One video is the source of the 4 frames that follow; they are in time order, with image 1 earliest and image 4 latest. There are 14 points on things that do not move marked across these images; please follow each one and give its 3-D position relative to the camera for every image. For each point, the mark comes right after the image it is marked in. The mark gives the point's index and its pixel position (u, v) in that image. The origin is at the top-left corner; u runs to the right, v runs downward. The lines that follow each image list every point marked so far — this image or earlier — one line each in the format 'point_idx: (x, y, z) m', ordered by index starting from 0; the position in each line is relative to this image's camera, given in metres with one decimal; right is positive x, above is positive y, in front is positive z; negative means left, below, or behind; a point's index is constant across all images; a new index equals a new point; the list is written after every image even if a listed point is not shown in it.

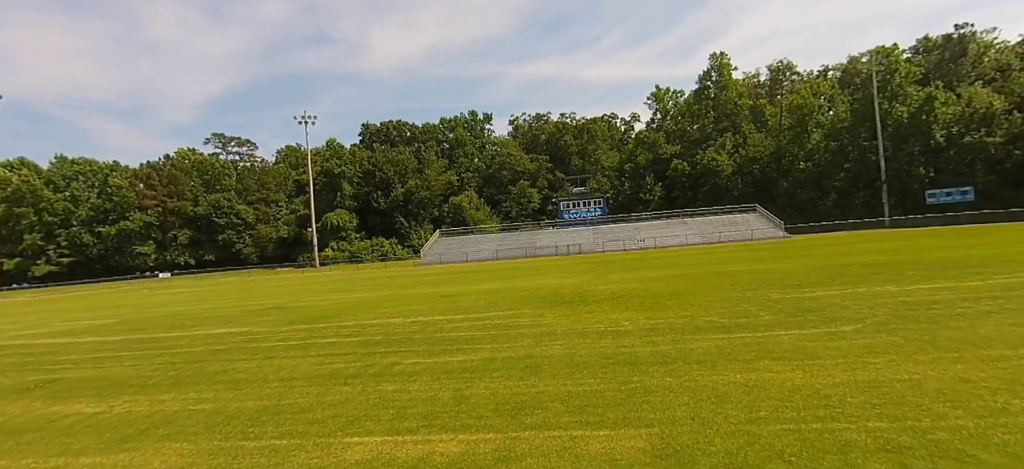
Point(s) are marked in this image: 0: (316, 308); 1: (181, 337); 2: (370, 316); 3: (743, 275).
0: (-6.6, -2.5, +16.8) m
1: (-8.5, -2.6, +12.8) m
2: (-3.8, -2.2, +13.4) m
3: (+7.7, -1.3, +16.7) m
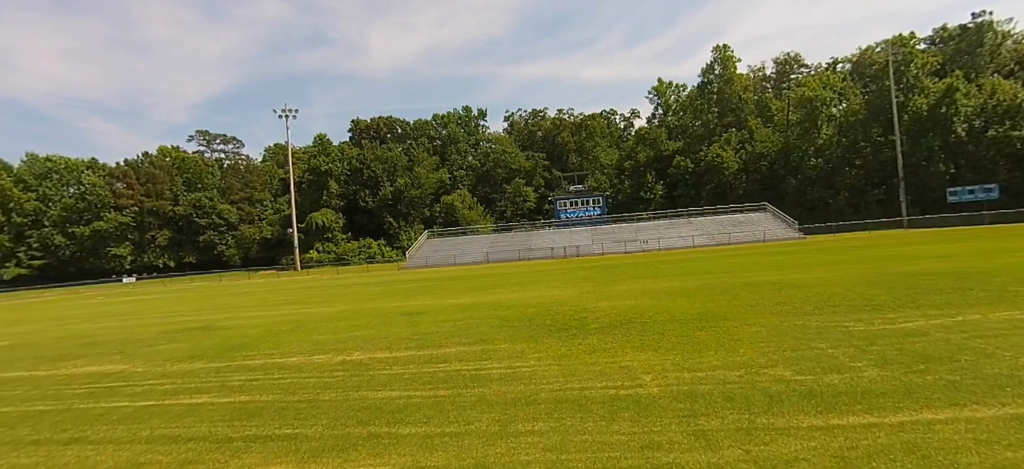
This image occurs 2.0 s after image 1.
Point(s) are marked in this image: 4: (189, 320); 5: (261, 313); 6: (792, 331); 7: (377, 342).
0: (-7.1, -2.6, +13.3) m
1: (-9.0, -2.7, +9.4) m
2: (-4.3, -2.3, +10.0) m
3: (+7.2, -1.4, +13.3) m
4: (-11.3, -3.0, +17.5) m
5: (-9.2, -2.8, +18.4) m
6: (+4.5, -1.5, +8.0) m
7: (-2.7, -2.1, +10.0) m
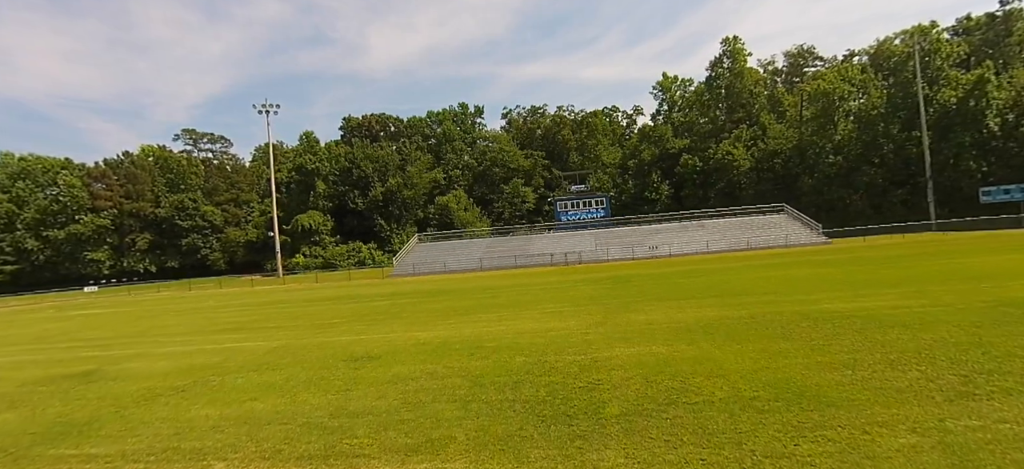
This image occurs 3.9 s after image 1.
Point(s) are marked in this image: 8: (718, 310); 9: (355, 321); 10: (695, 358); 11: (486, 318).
0: (-7.5, -2.9, +9.7) m
1: (-9.4, -3.1, +5.7) m
2: (-4.7, -2.6, +6.3) m
3: (+6.8, -1.8, +9.6) m
4: (-11.6, -3.4, +13.9) m
5: (-9.5, -3.2, +14.7) m
6: (+4.1, -1.9, +4.4) m
7: (-3.0, -2.5, +6.3) m
8: (+5.2, -1.9, +12.6) m
9: (-5.2, -2.9, +16.9) m
10: (+3.0, -2.0, +8.3) m
11: (-0.7, -2.4, +14.6) m
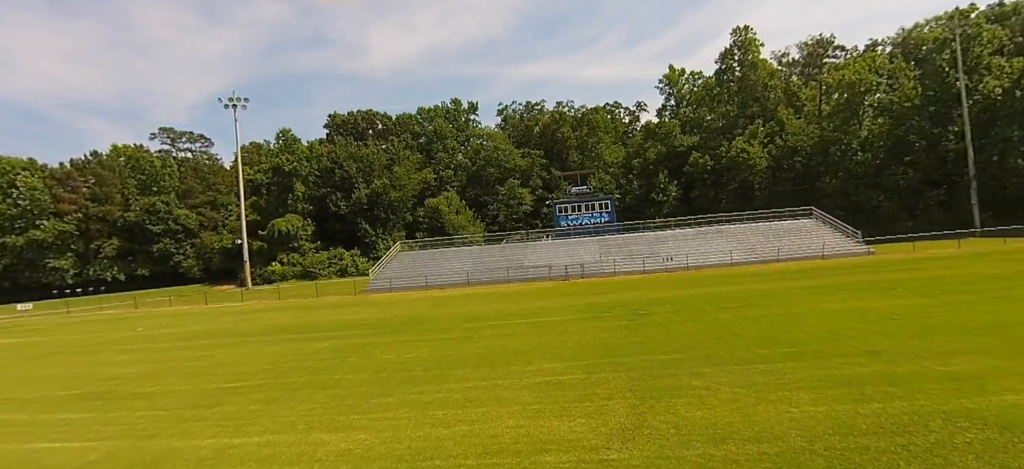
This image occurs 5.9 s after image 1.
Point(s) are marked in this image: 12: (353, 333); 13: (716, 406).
0: (-8.0, -3.6, +4.7) m
1: (-9.9, -3.7, +0.7) m
2: (-5.2, -3.3, +1.3) m
3: (+6.3, -2.4, +4.6) m
4: (-12.1, -4.0, +8.9) m
5: (-10.0, -3.8, +9.7) m
6: (+3.6, -2.5, -0.7) m
7: (-3.5, -3.1, +1.3) m
8: (+4.7, -2.5, +7.6) m
9: (-5.6, -3.5, +11.8) m
10: (+2.5, -2.7, +3.3) m
11: (-1.2, -3.0, +9.6) m
12: (-5.7, -3.6, +18.8) m
13: (+3.1, -2.6, +7.9) m
